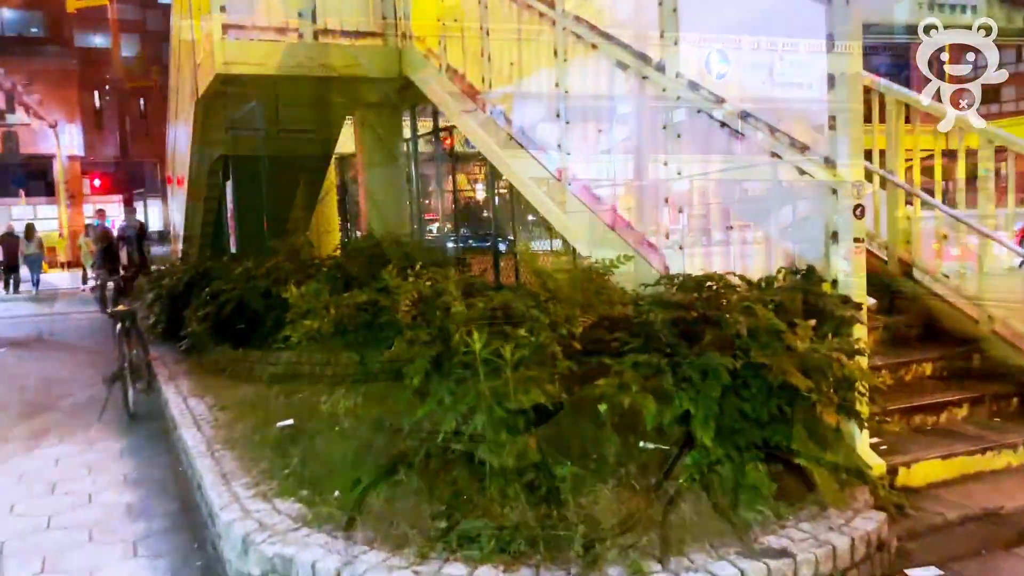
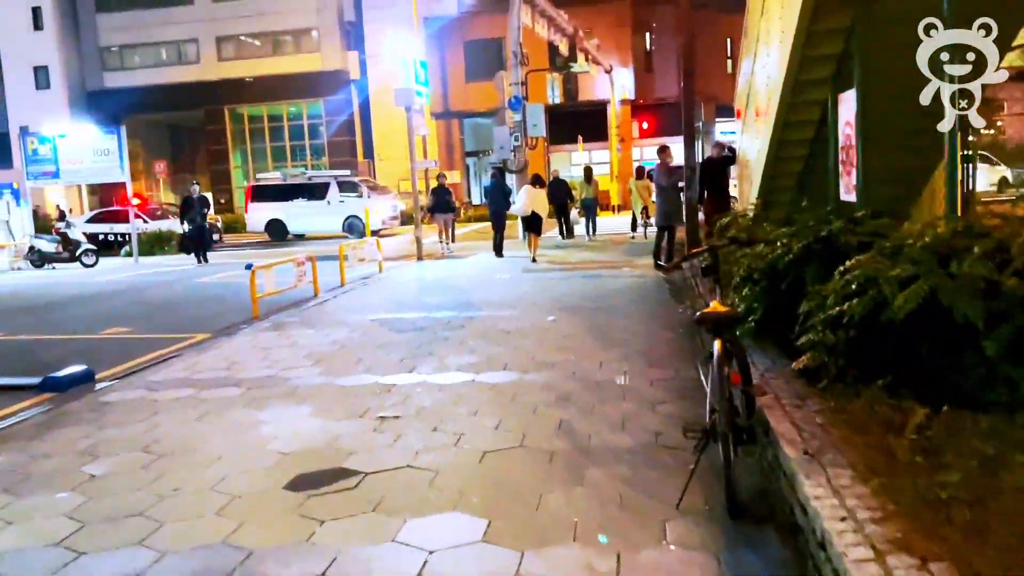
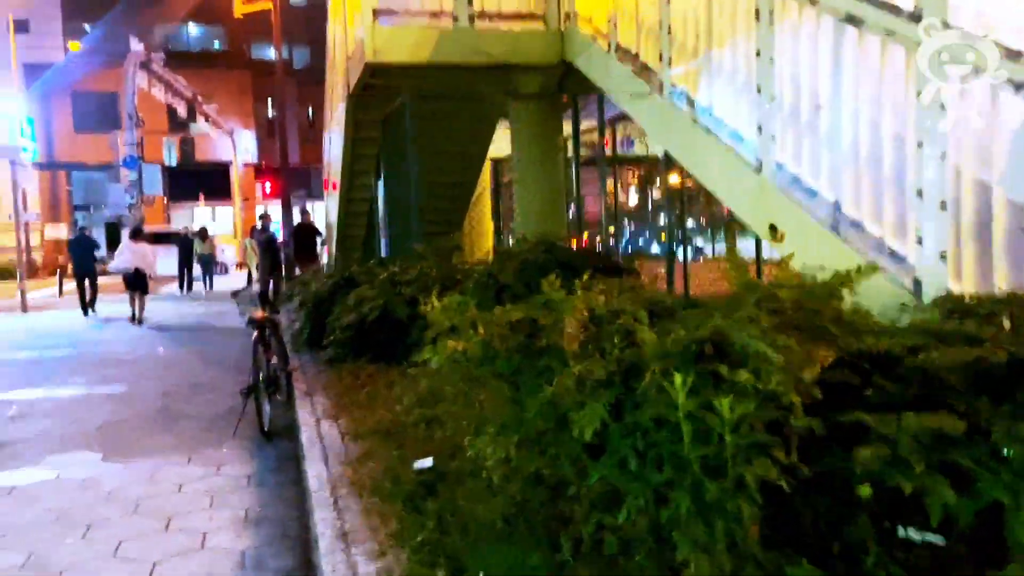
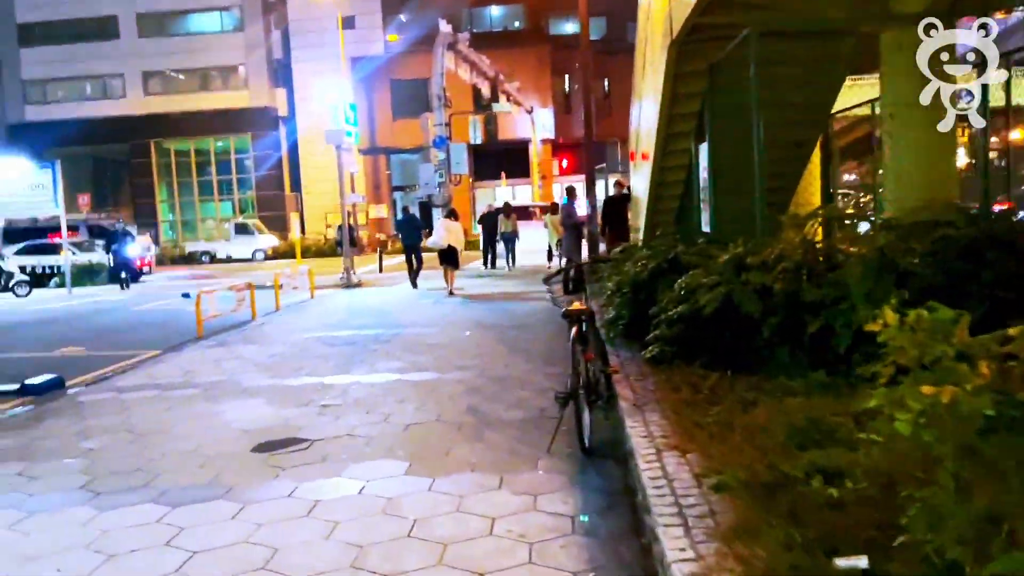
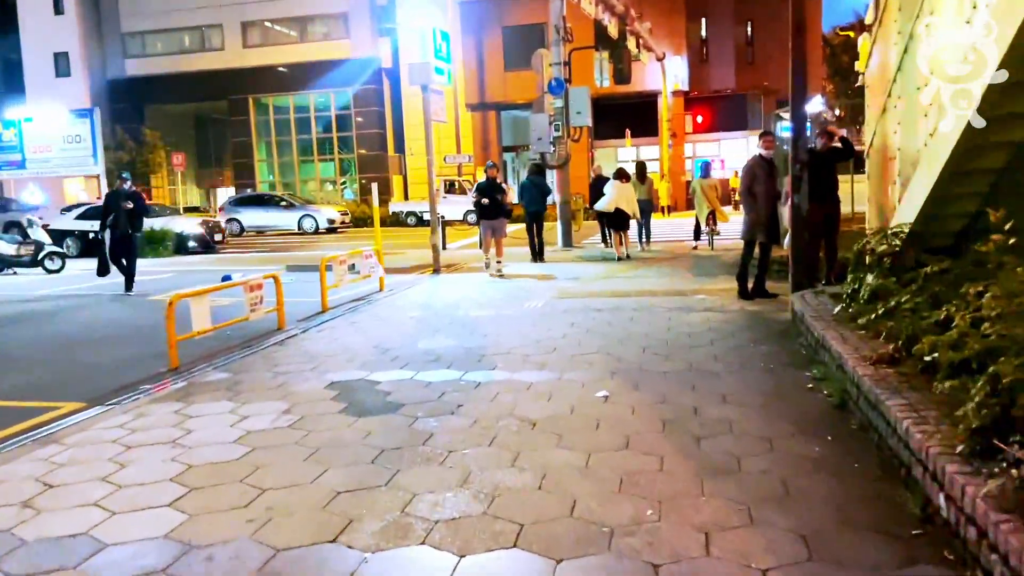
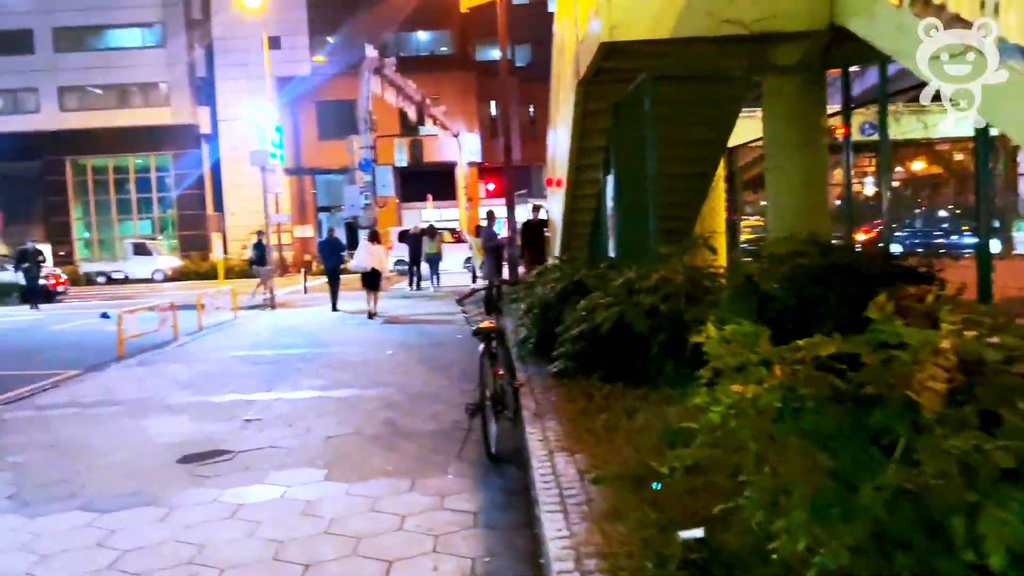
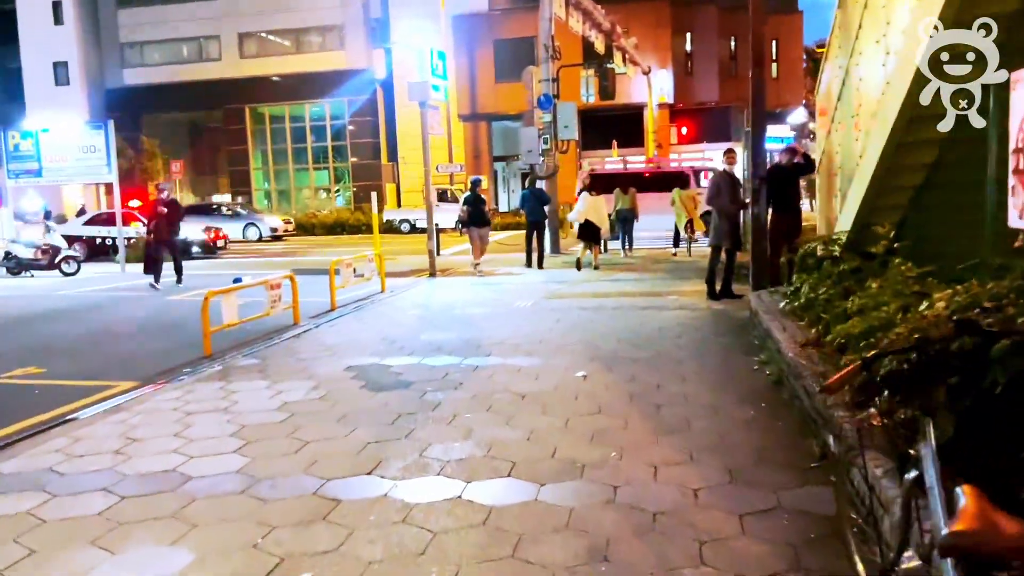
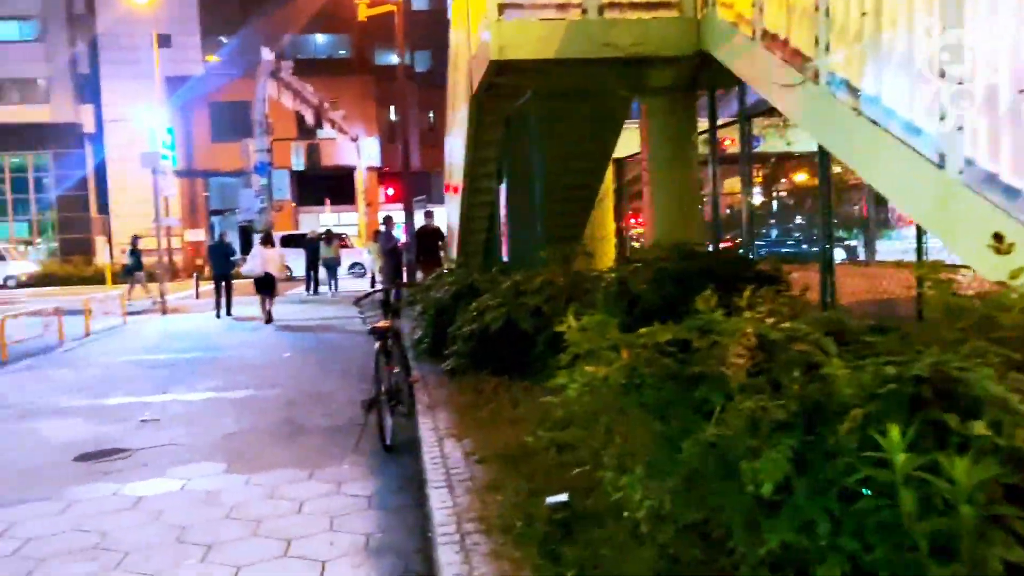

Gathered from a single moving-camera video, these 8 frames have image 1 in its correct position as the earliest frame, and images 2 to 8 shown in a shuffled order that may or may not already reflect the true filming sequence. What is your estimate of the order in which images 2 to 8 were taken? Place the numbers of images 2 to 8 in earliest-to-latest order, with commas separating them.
3, 8, 6, 4, 2, 7, 5
